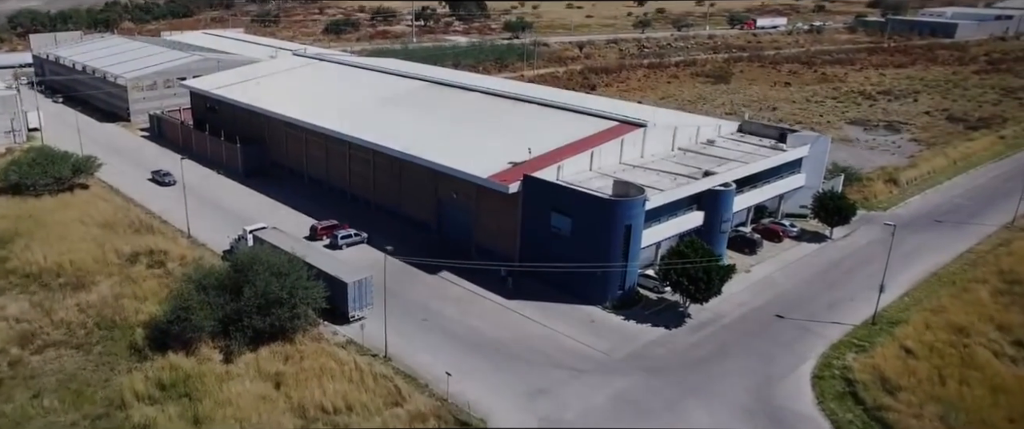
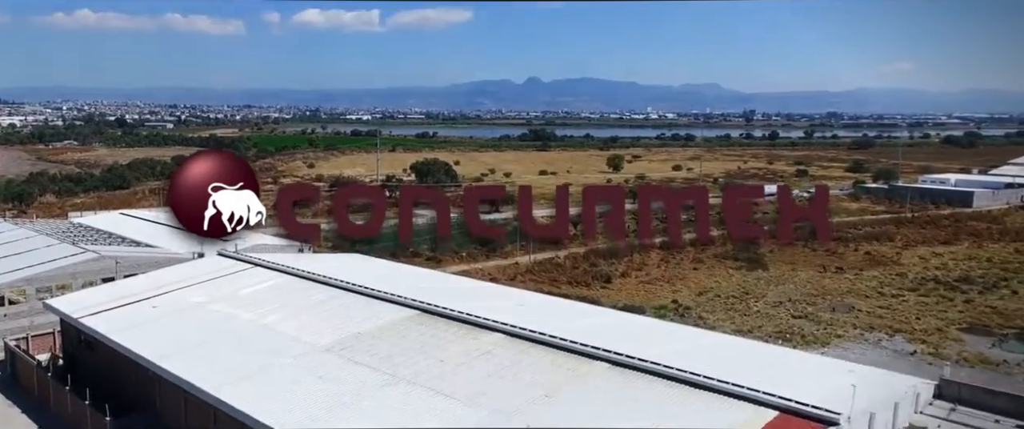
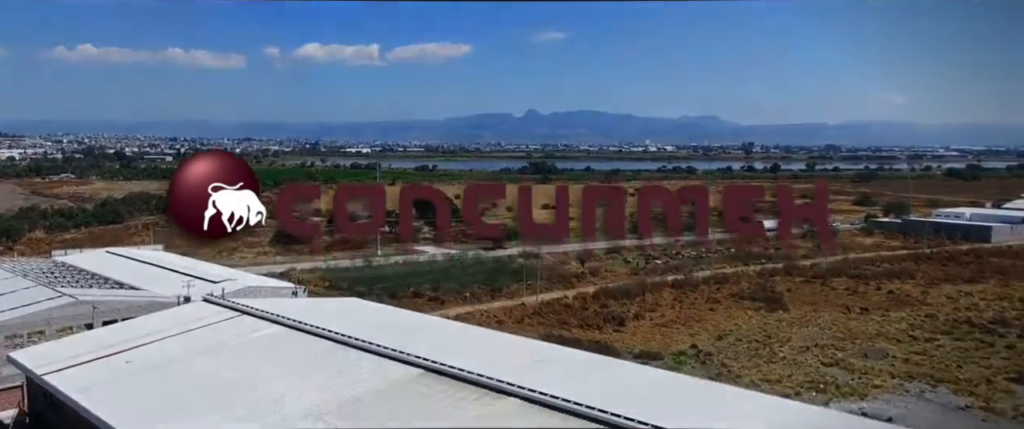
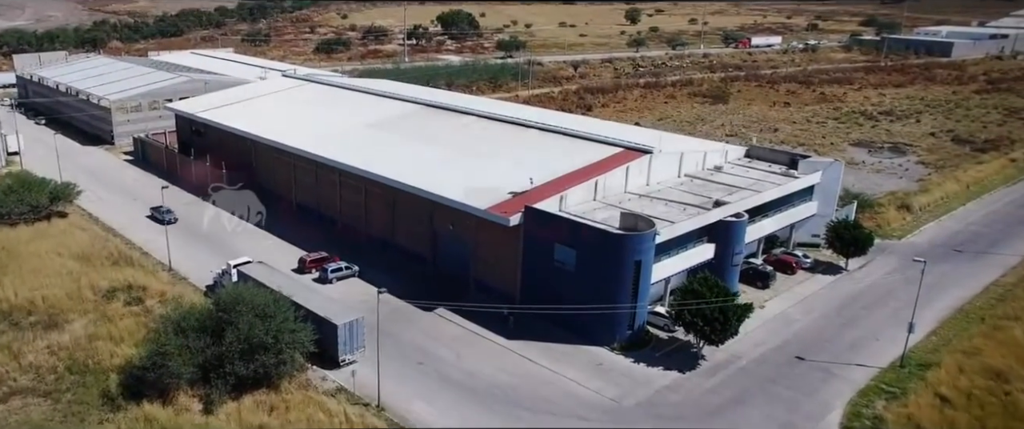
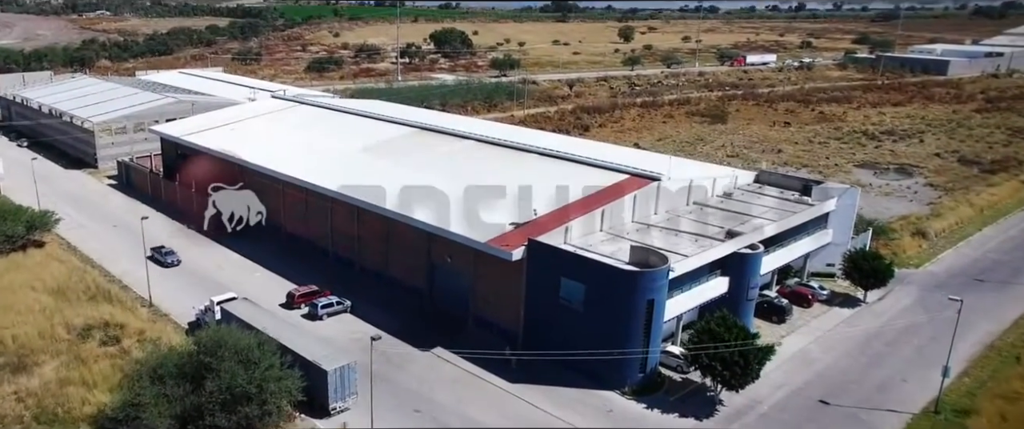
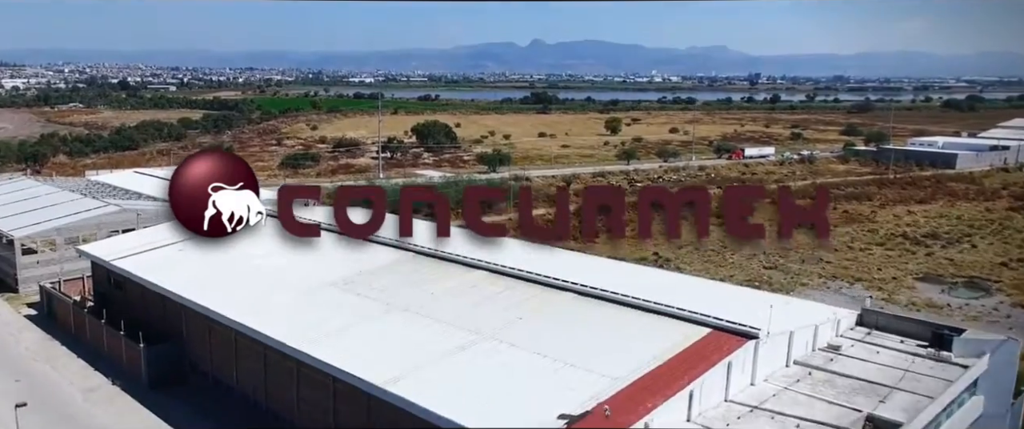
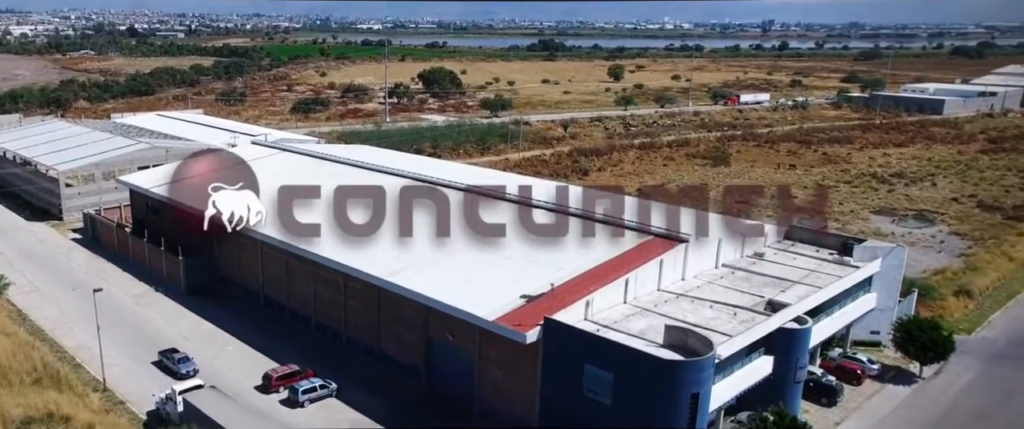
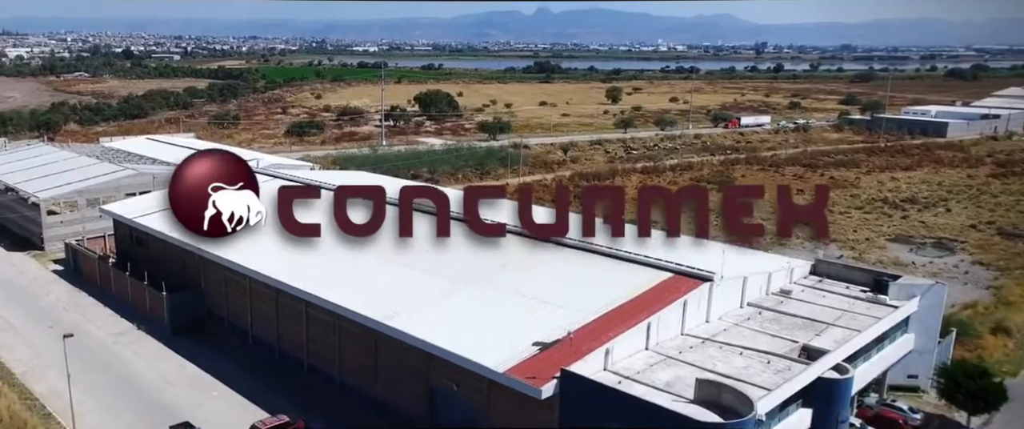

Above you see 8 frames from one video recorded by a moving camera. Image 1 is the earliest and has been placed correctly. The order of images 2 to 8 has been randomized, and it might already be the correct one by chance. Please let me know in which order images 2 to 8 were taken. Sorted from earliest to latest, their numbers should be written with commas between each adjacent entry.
4, 5, 7, 8, 6, 2, 3
